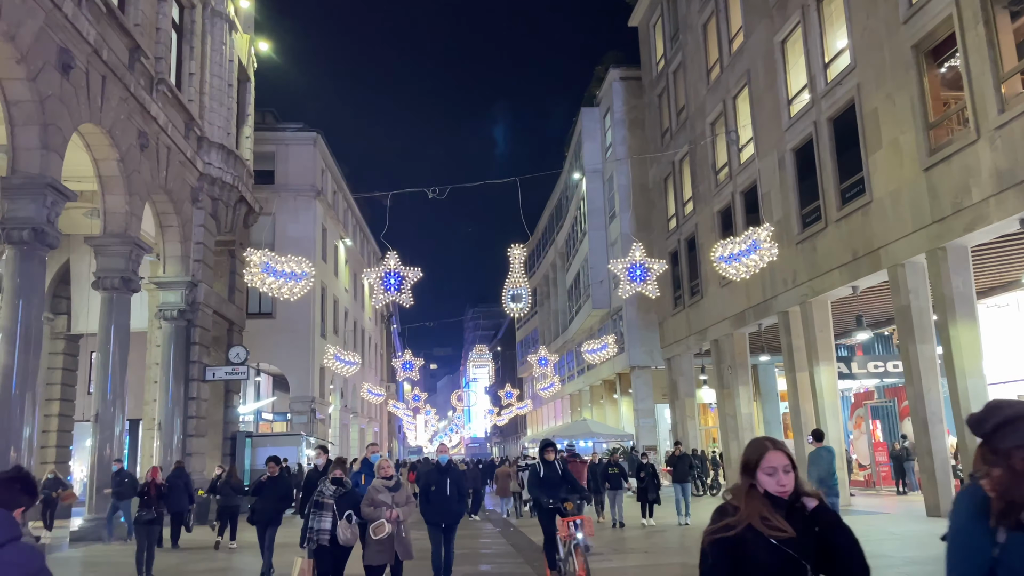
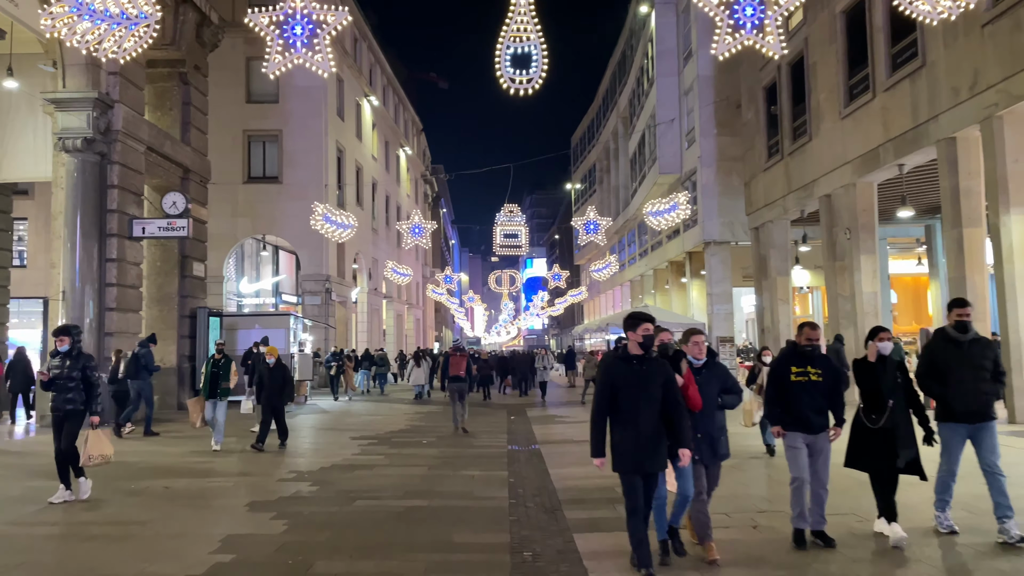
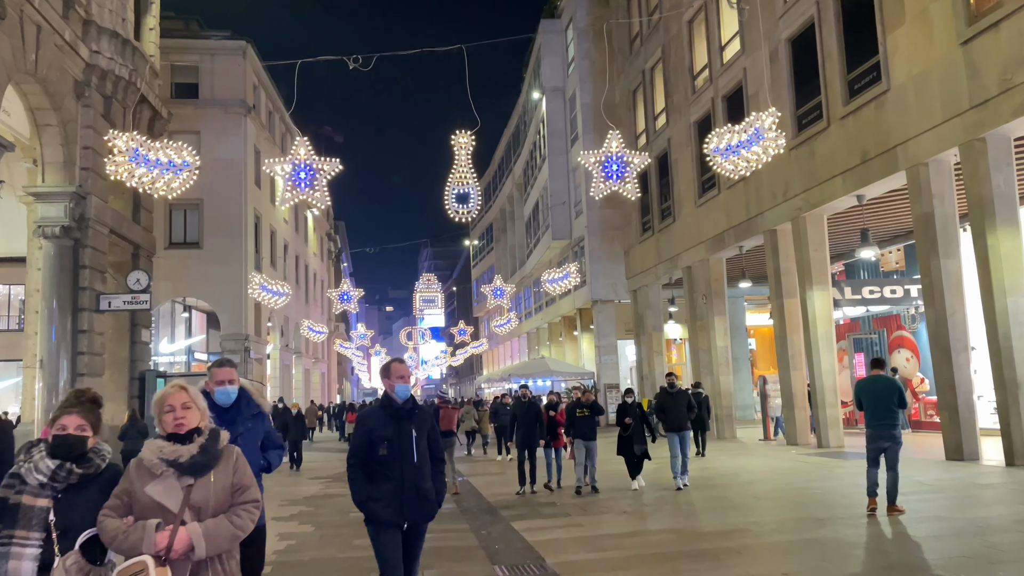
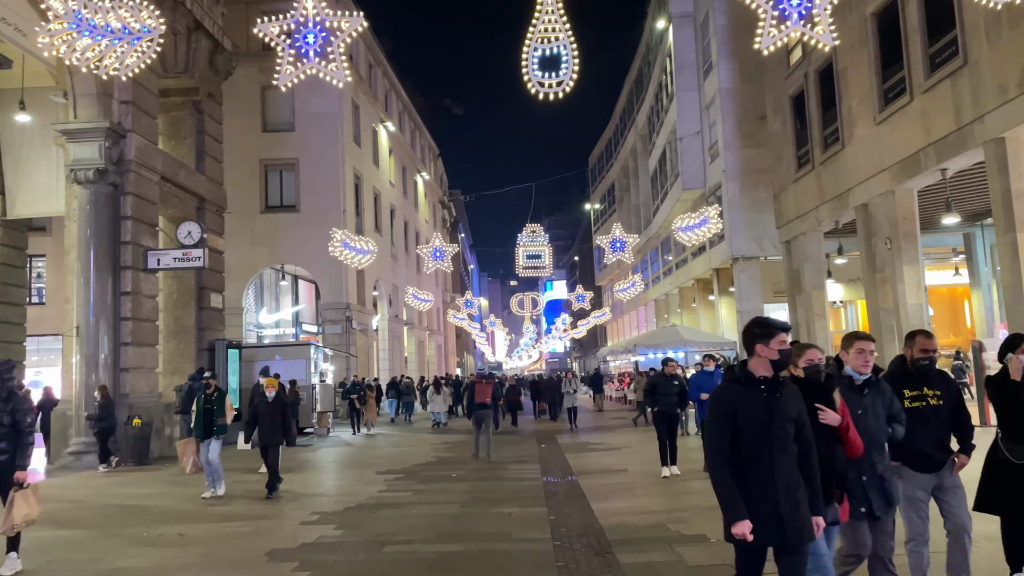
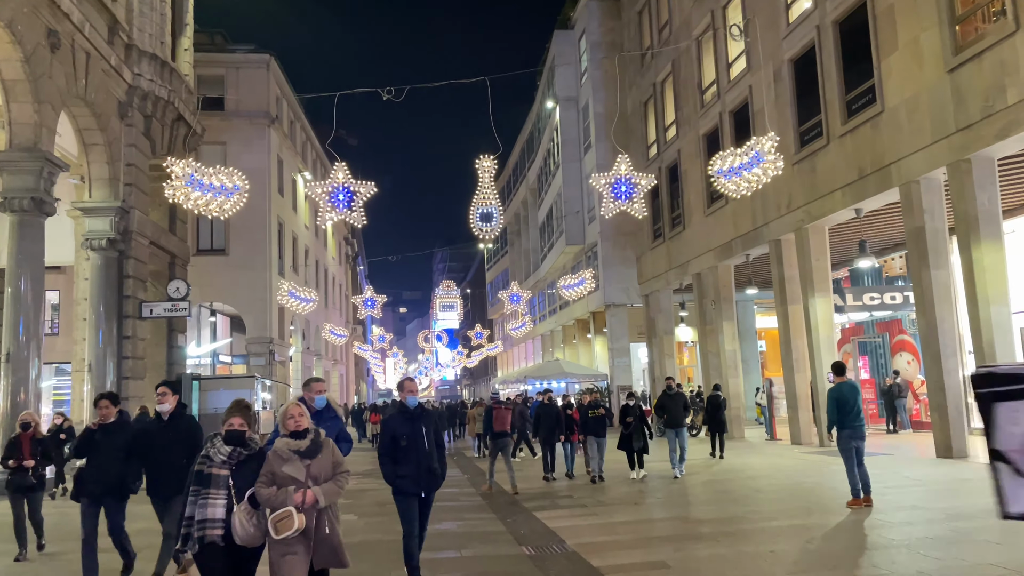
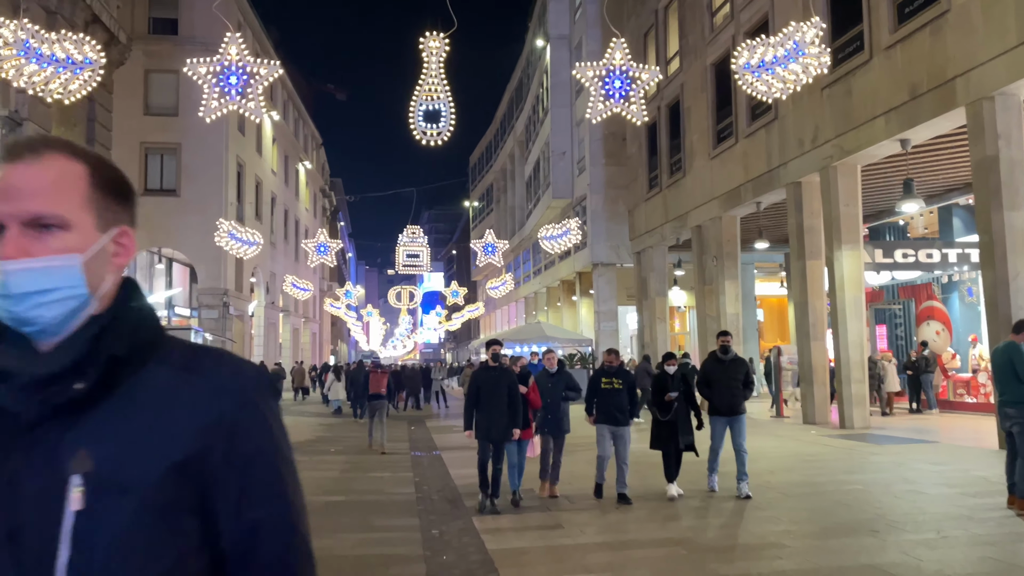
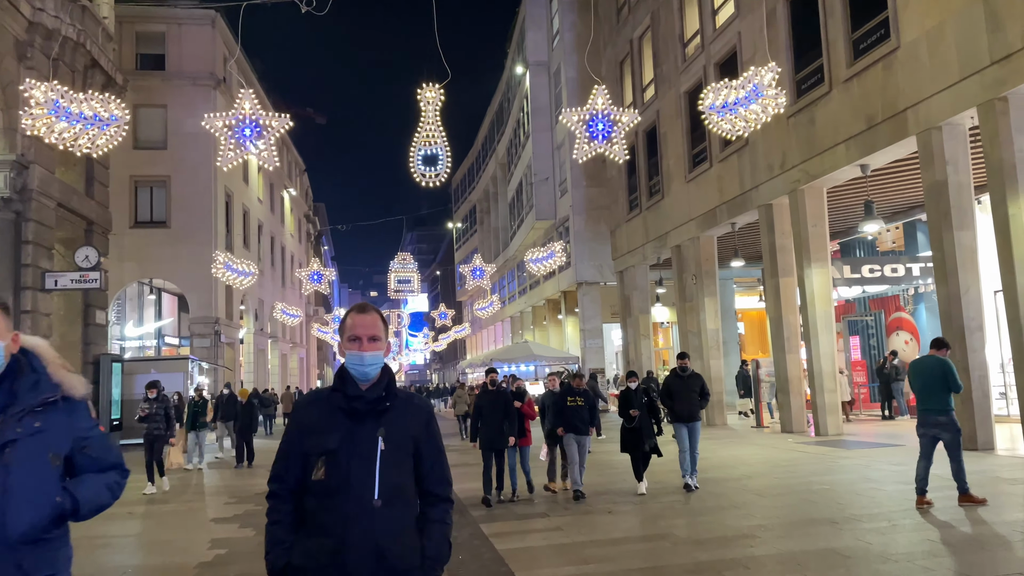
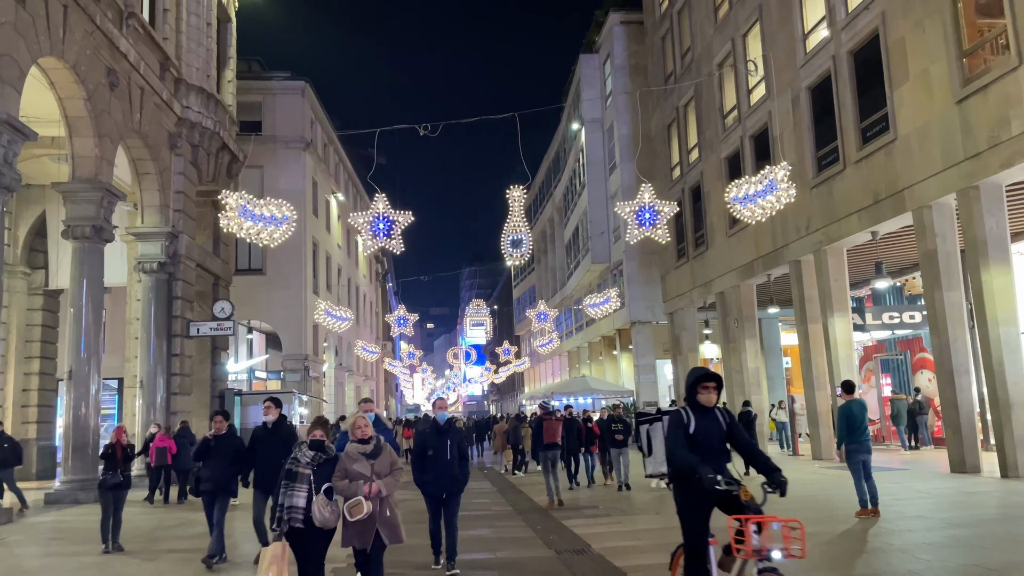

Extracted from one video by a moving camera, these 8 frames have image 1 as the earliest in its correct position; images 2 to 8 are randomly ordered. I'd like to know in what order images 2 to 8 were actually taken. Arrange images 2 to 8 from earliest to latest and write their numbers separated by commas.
8, 5, 3, 7, 6, 2, 4
